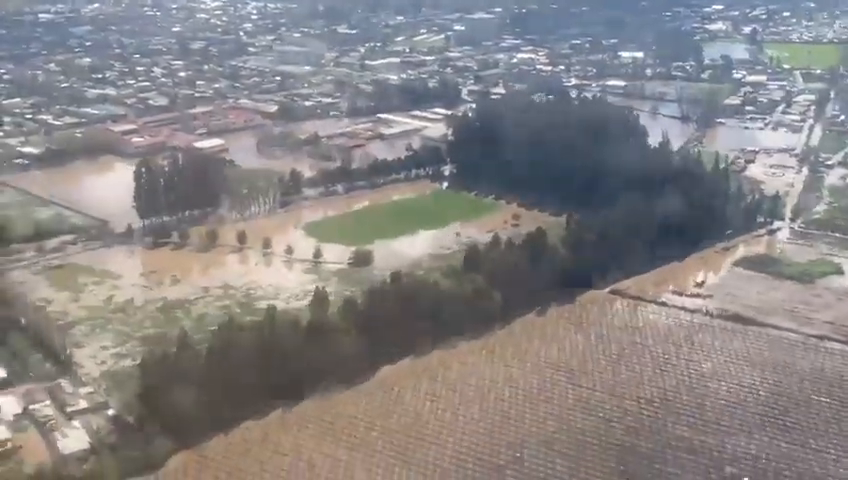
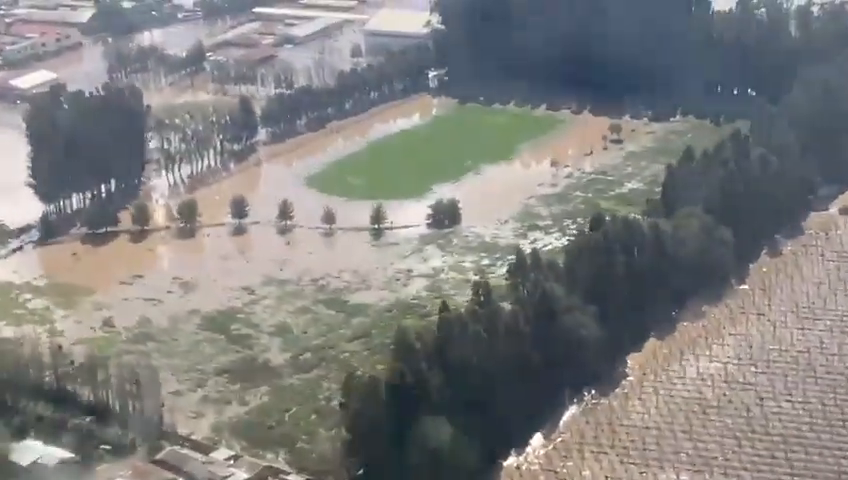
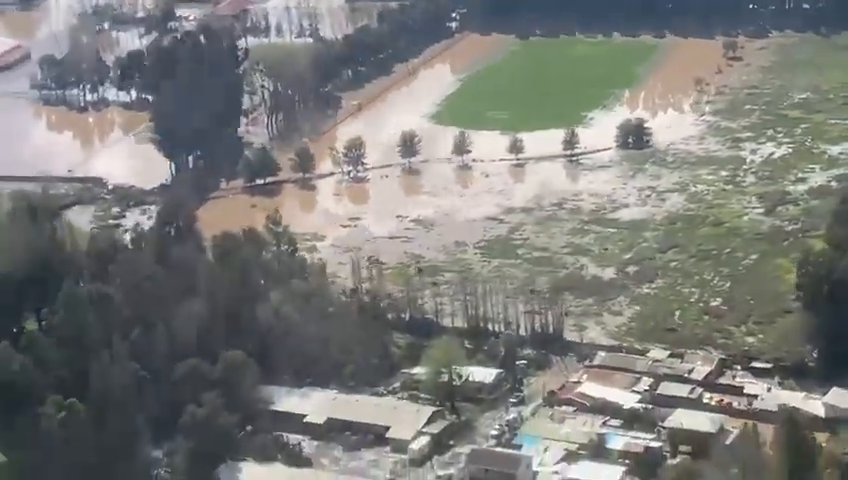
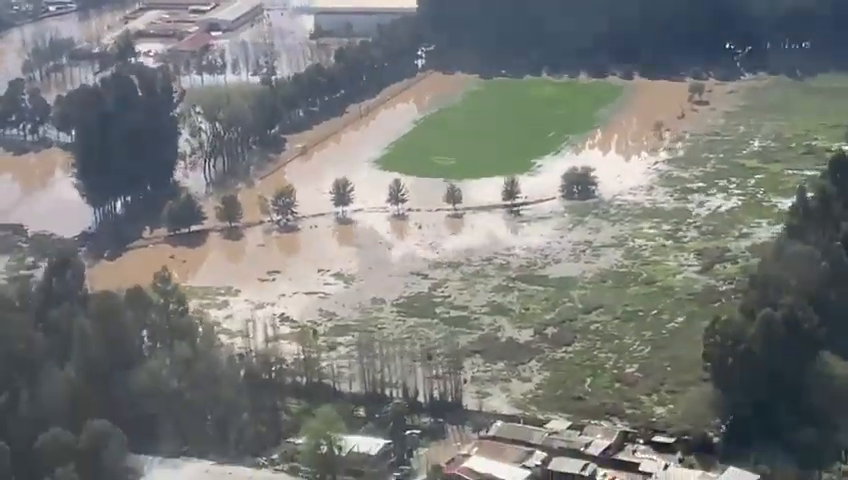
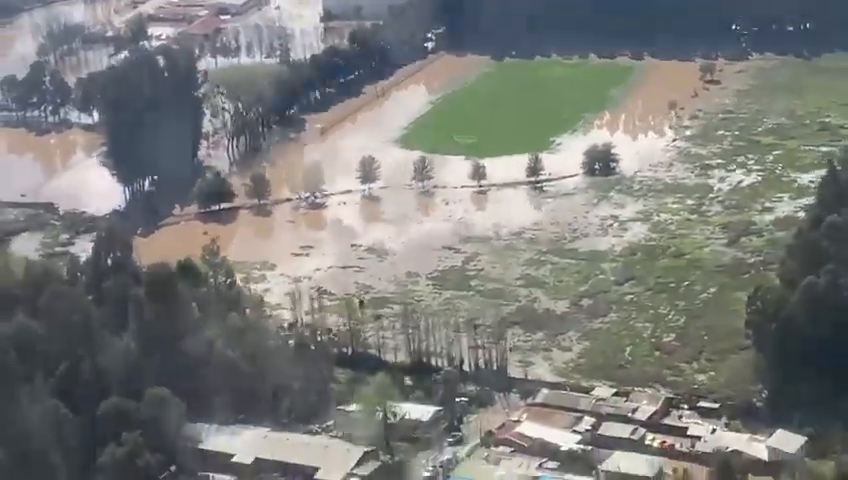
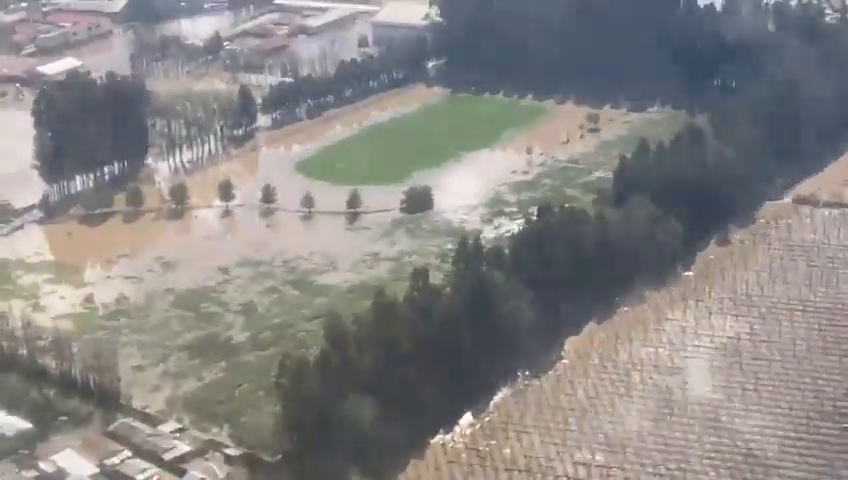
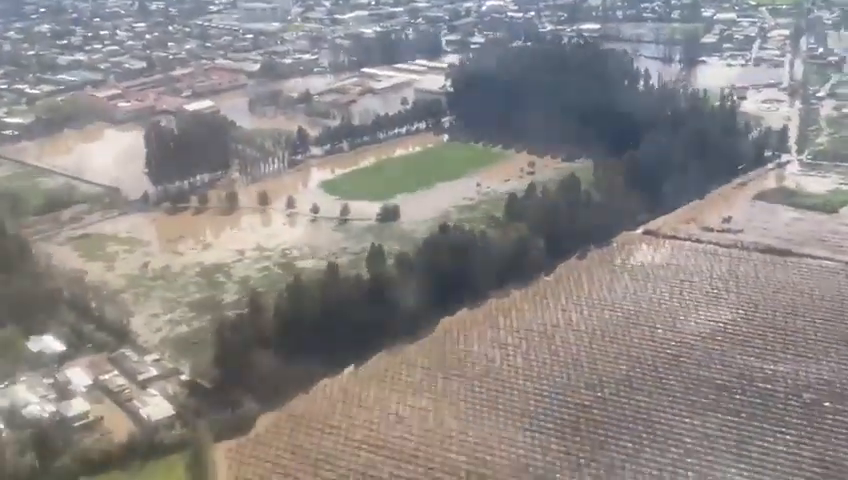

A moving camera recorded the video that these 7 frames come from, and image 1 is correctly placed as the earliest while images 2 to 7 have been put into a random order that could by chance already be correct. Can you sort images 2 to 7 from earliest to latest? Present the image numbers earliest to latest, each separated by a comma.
7, 6, 2, 4, 5, 3
